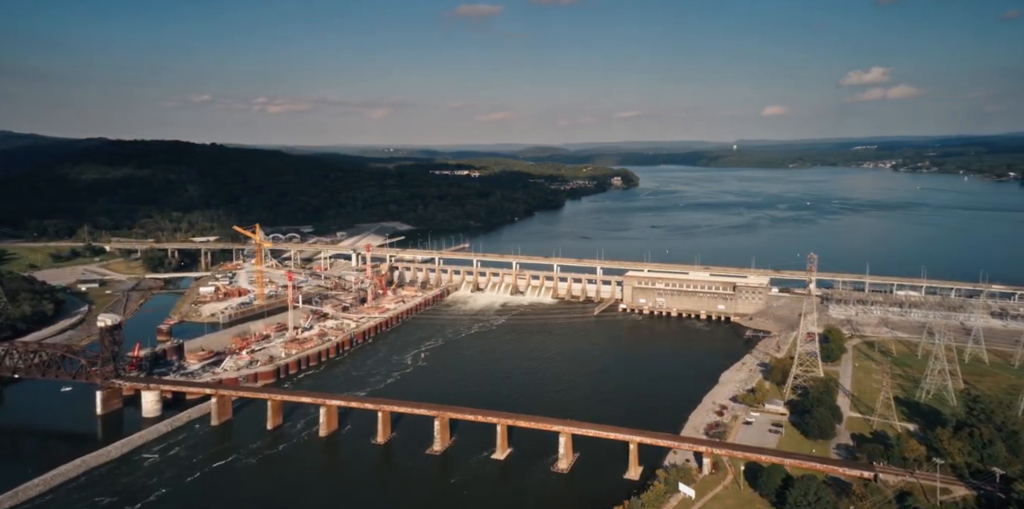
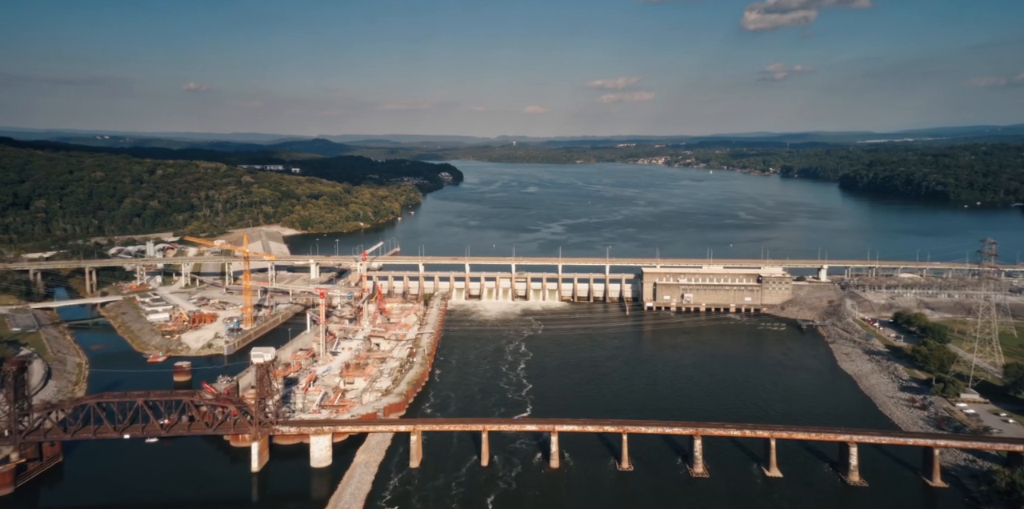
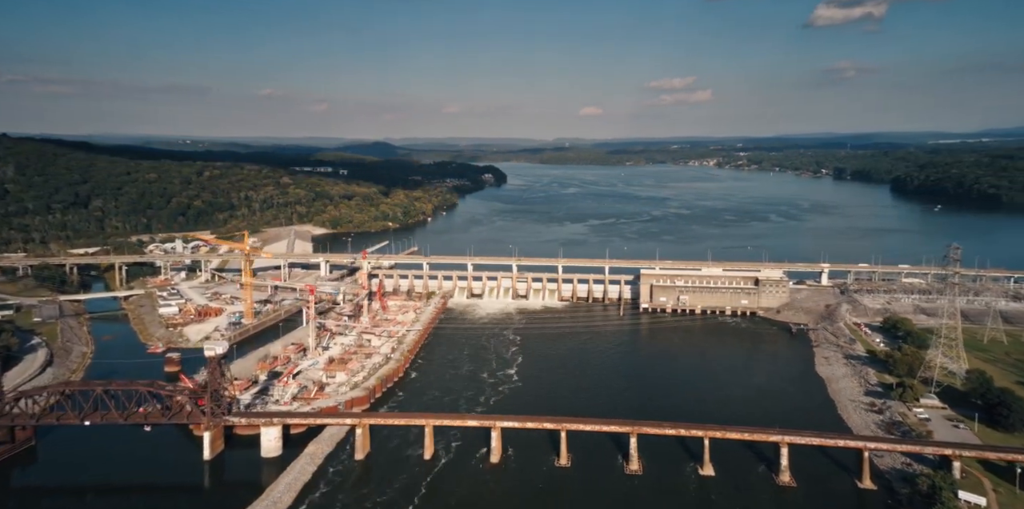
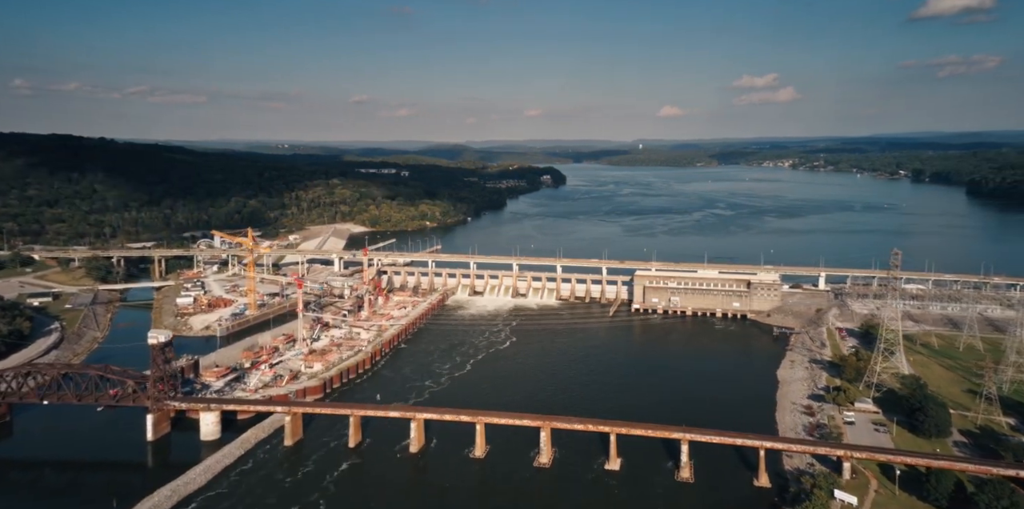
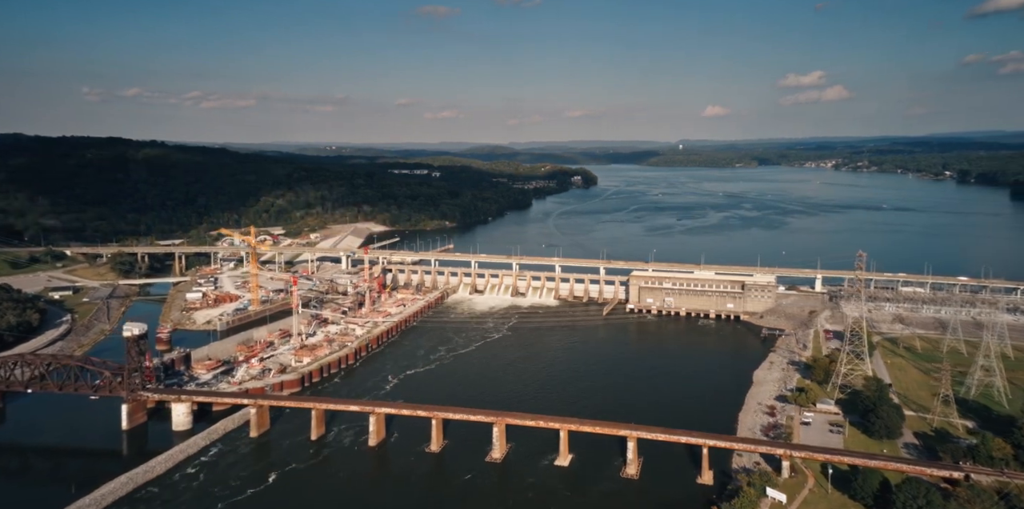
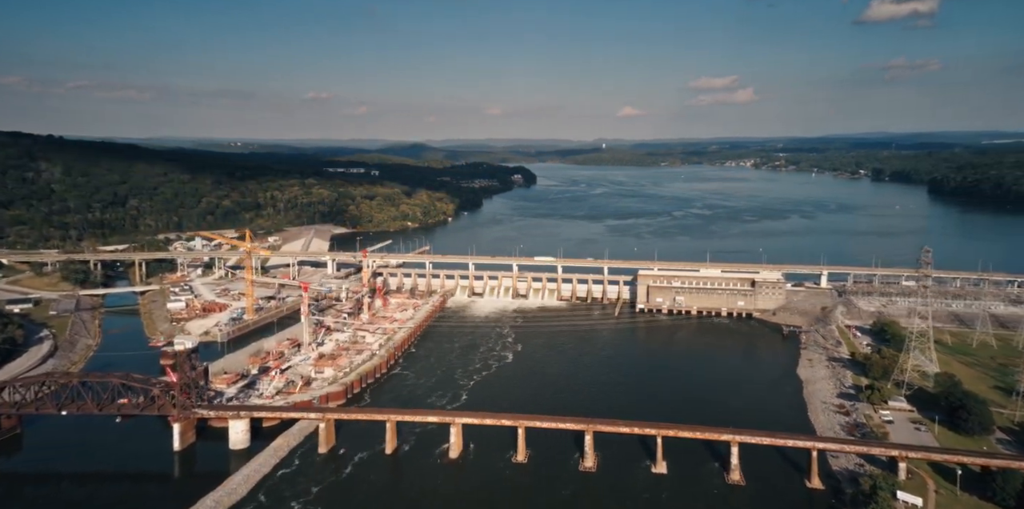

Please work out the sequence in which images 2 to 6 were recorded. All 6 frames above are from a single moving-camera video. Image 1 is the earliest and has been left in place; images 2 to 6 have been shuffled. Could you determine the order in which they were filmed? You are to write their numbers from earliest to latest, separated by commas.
5, 4, 6, 3, 2
